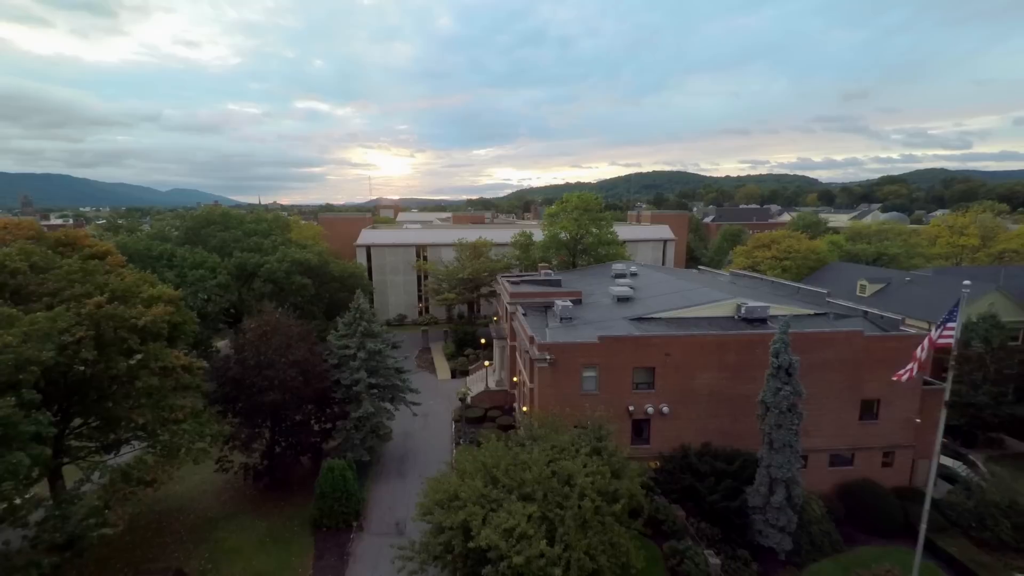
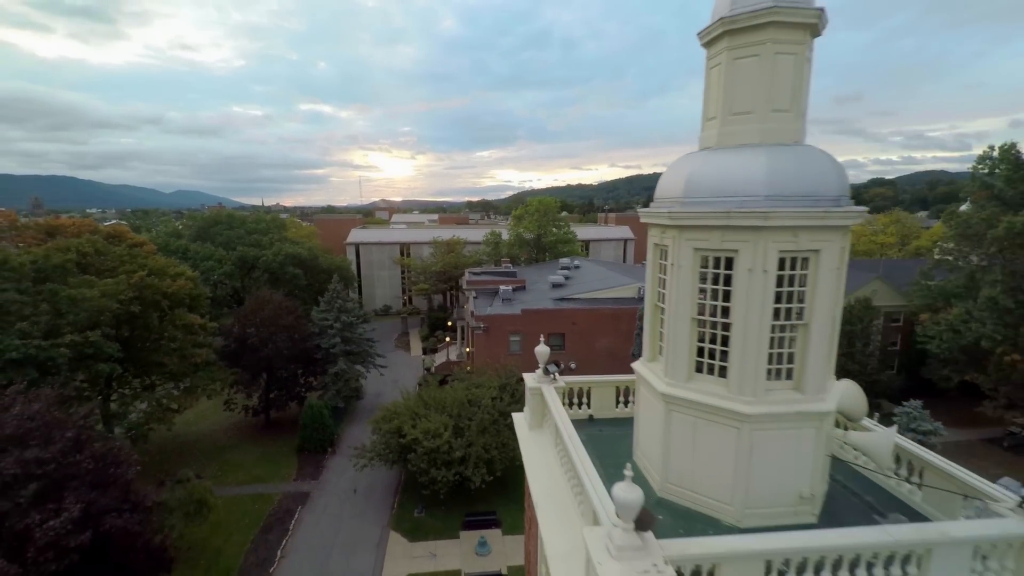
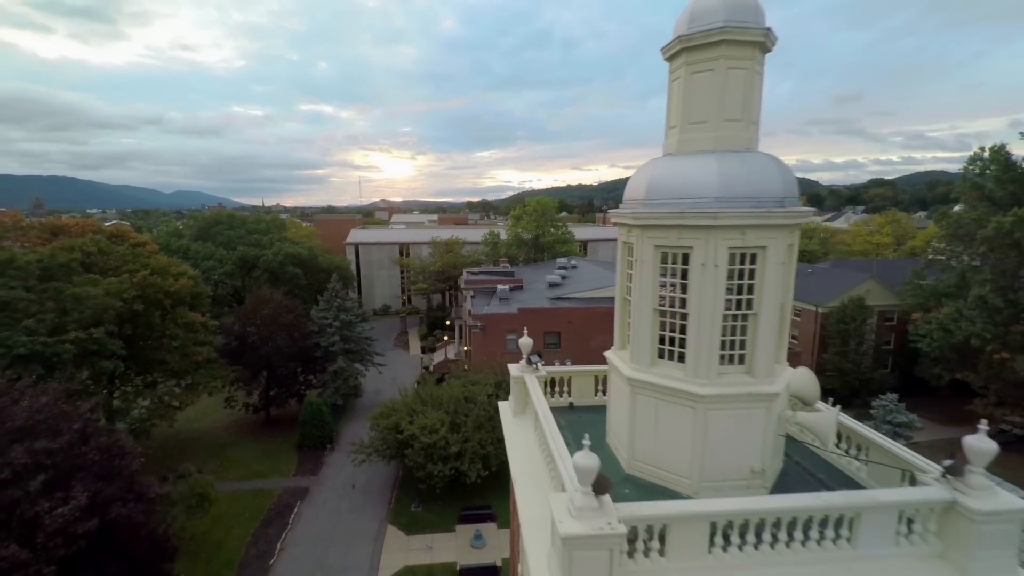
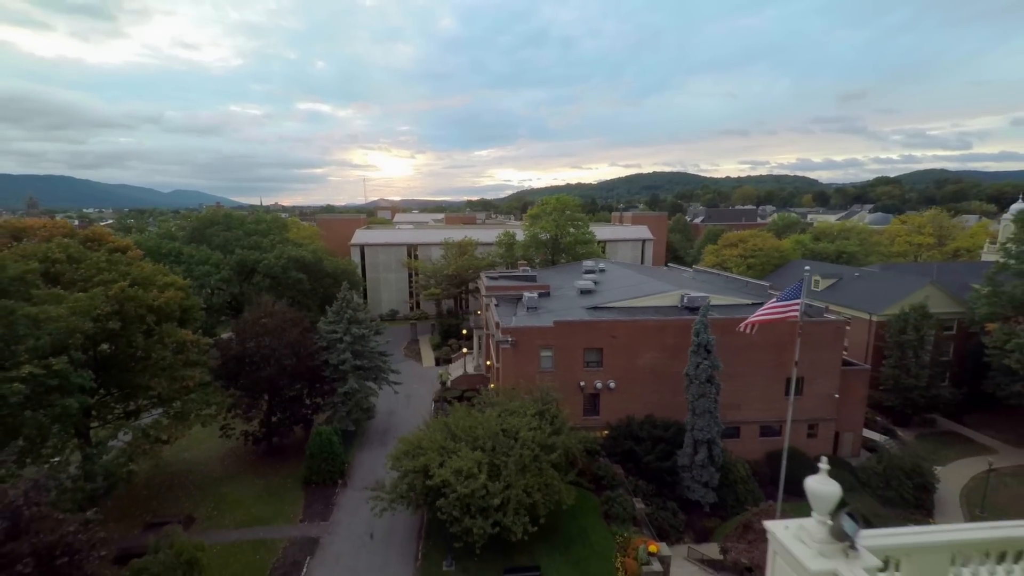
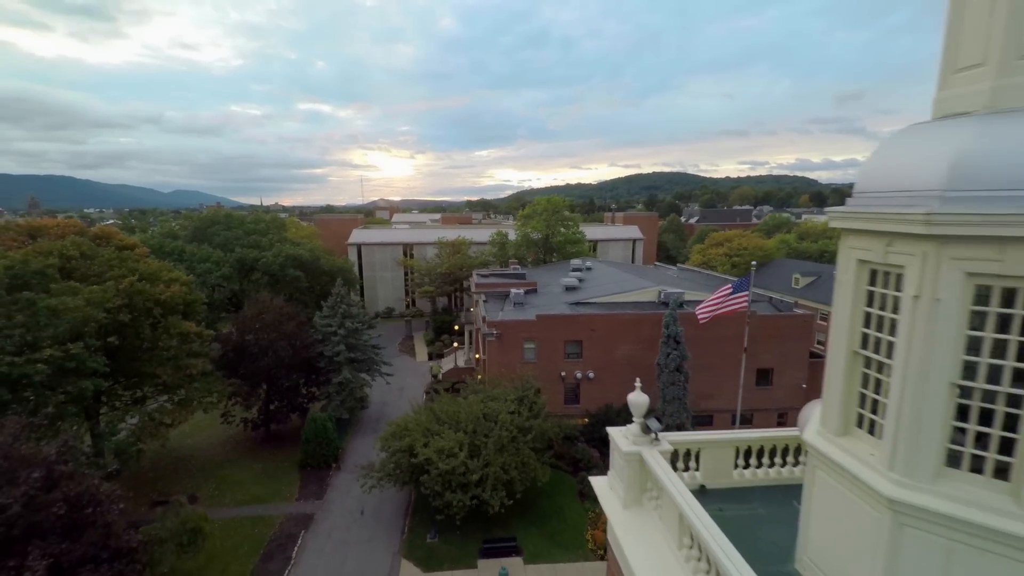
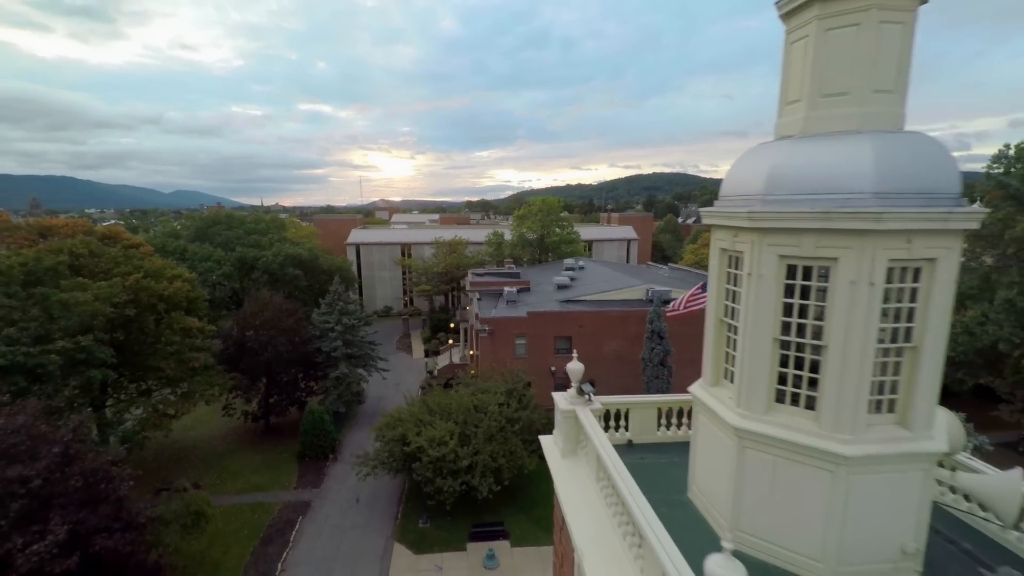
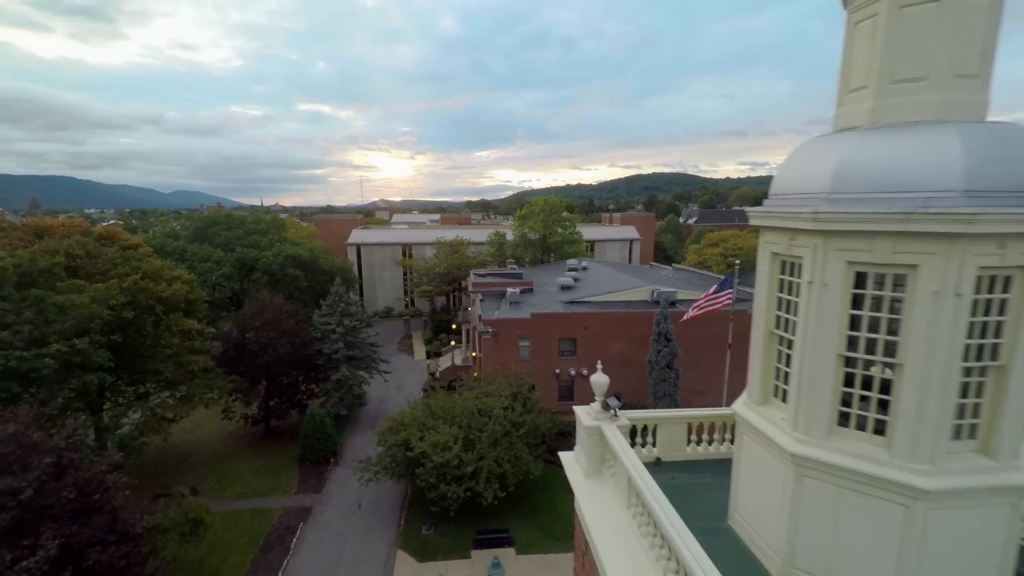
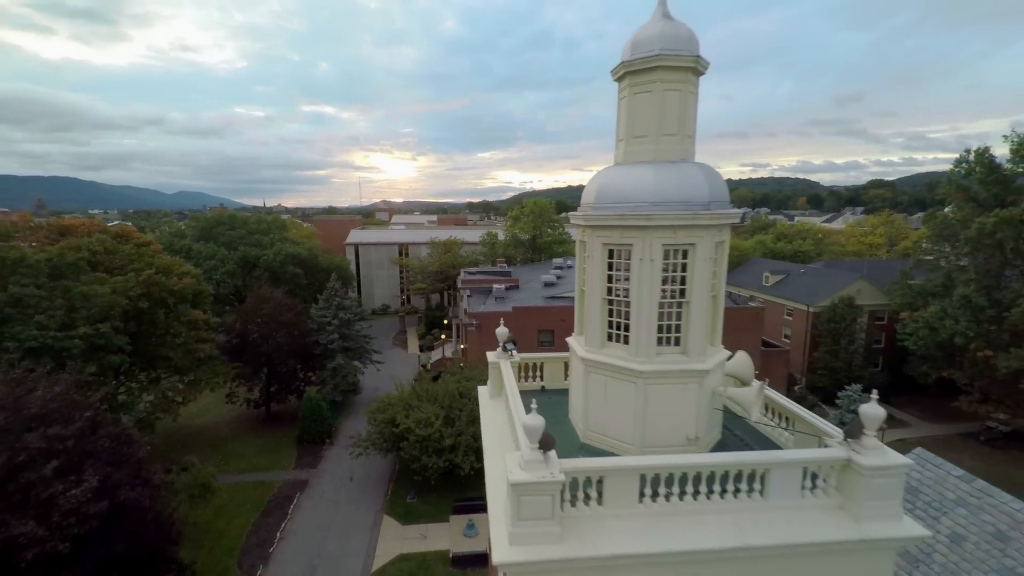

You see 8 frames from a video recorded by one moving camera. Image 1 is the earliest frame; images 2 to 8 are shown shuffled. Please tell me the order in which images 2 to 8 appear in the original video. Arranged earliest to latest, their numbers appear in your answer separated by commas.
4, 5, 7, 6, 2, 3, 8
